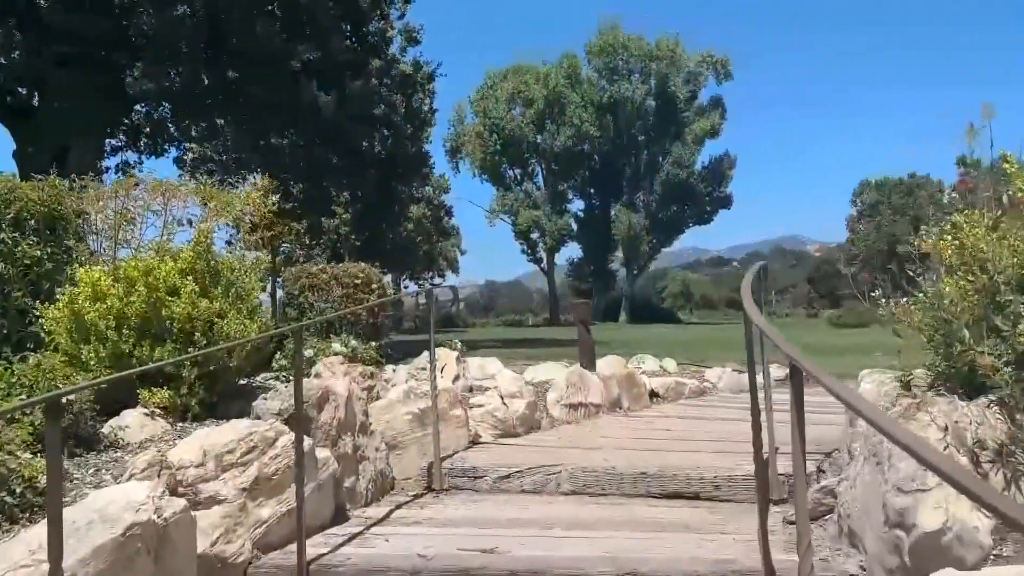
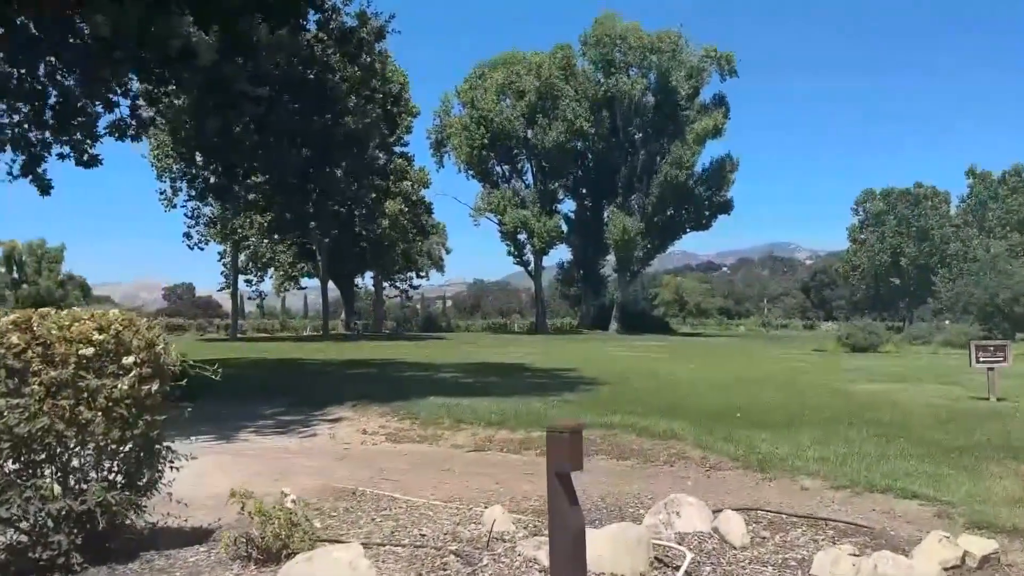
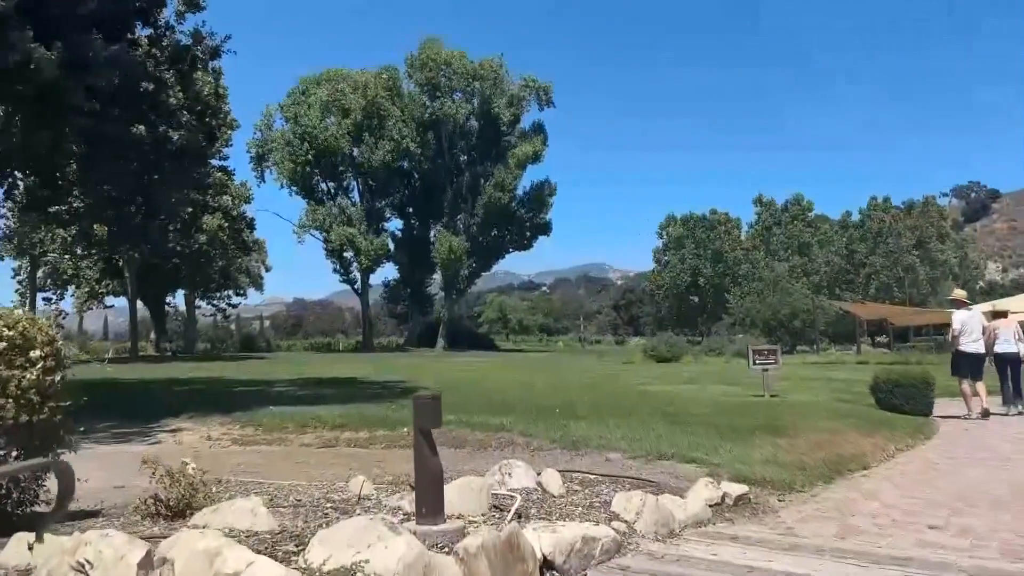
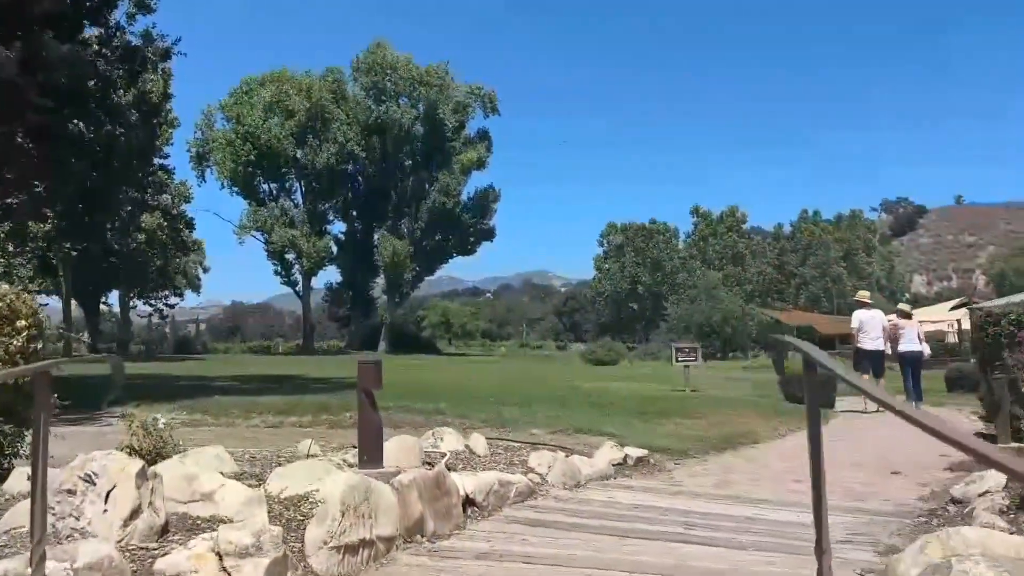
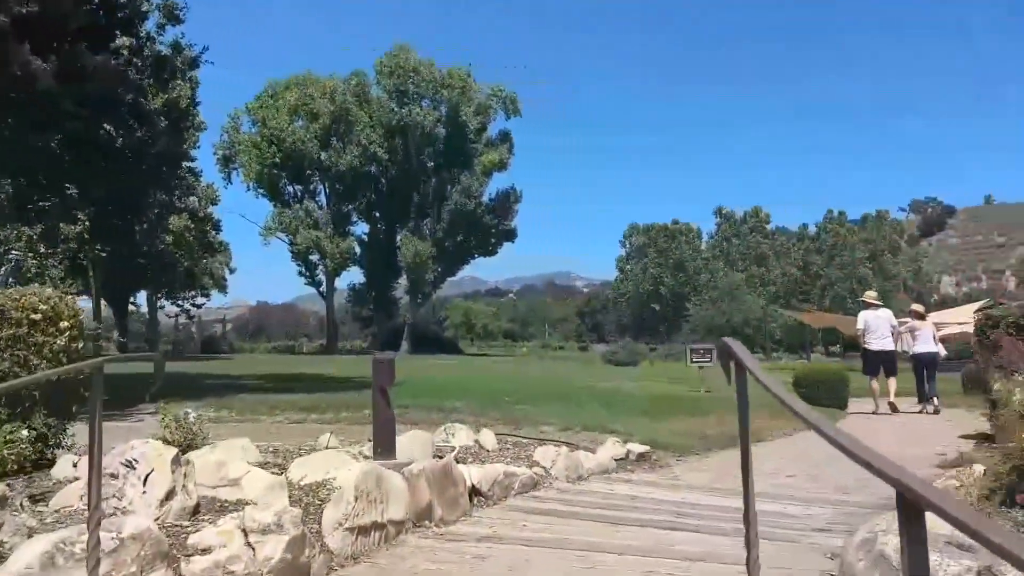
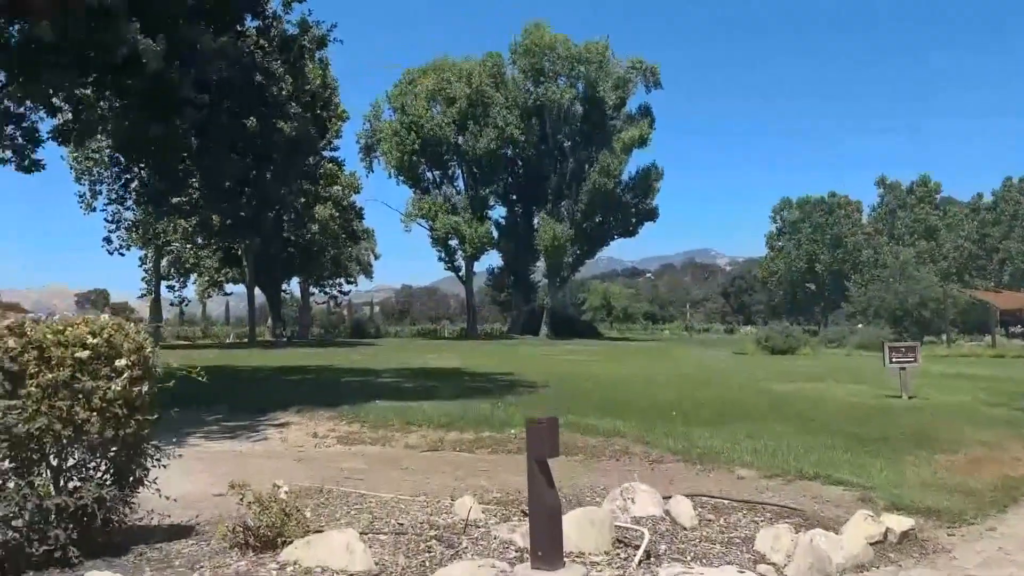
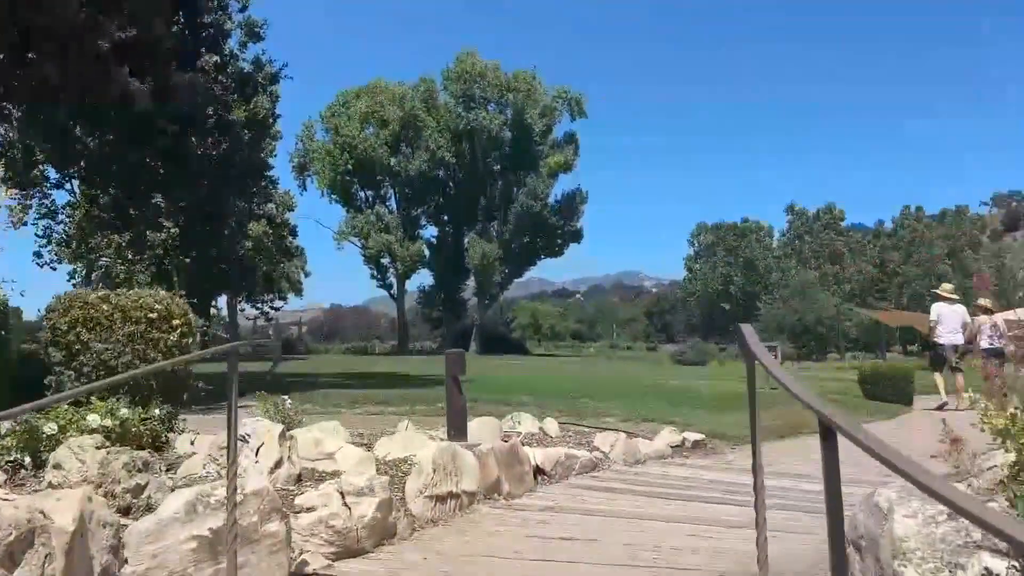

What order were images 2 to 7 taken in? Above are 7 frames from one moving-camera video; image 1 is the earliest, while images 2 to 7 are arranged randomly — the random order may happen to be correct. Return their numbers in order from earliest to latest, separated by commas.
7, 5, 4, 3, 6, 2
